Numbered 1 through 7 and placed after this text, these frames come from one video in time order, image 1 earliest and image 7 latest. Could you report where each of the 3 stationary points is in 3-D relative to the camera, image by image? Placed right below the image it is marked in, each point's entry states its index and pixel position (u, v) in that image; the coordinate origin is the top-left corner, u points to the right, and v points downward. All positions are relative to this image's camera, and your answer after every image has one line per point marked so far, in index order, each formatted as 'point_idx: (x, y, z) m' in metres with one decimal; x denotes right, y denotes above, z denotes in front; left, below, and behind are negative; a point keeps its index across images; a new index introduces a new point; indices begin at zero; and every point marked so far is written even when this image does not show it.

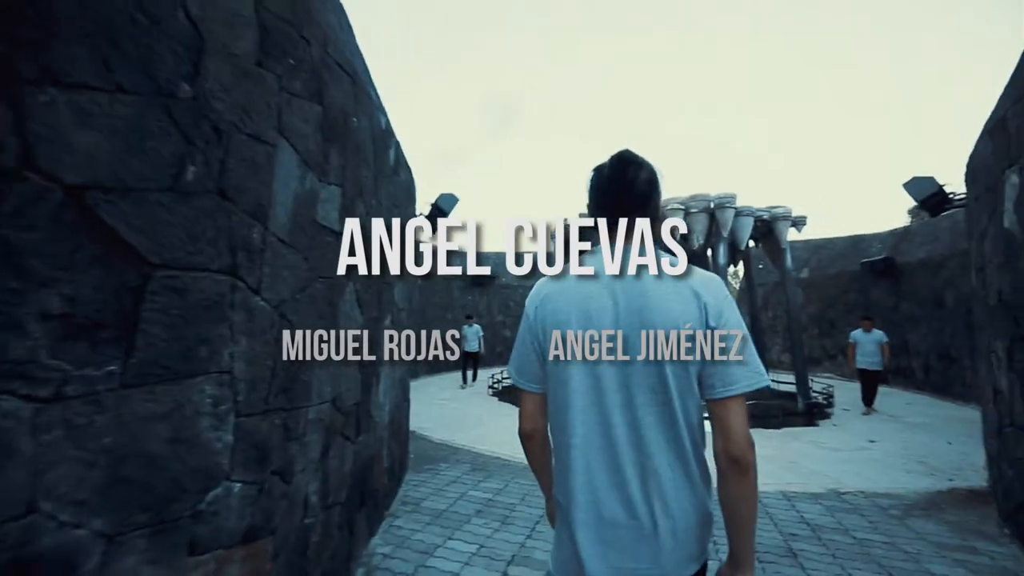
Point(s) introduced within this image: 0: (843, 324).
0: (+10.2, -1.1, +19.3) m
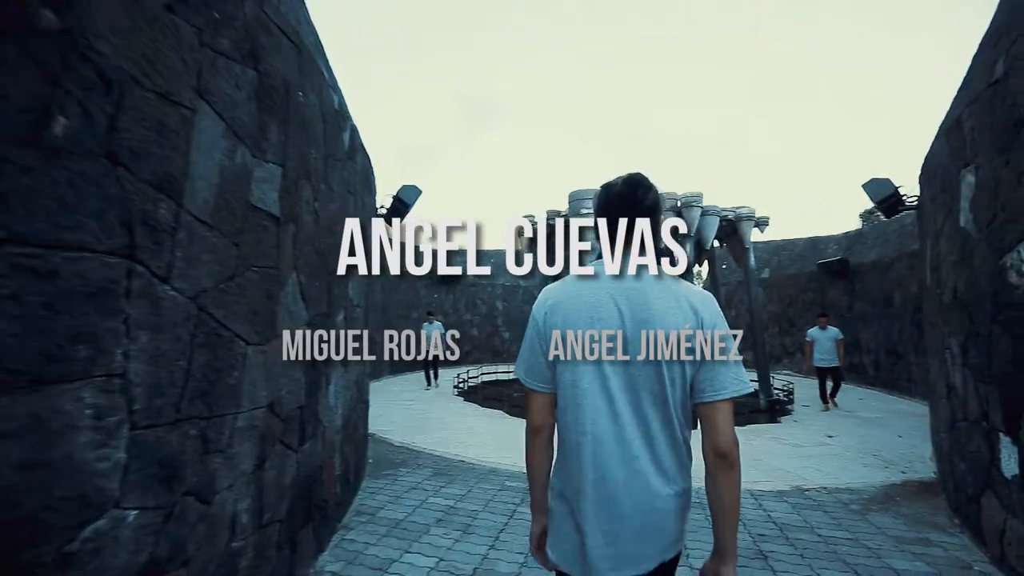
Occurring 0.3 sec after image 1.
0: (+9.1, -1.1, +19.6) m
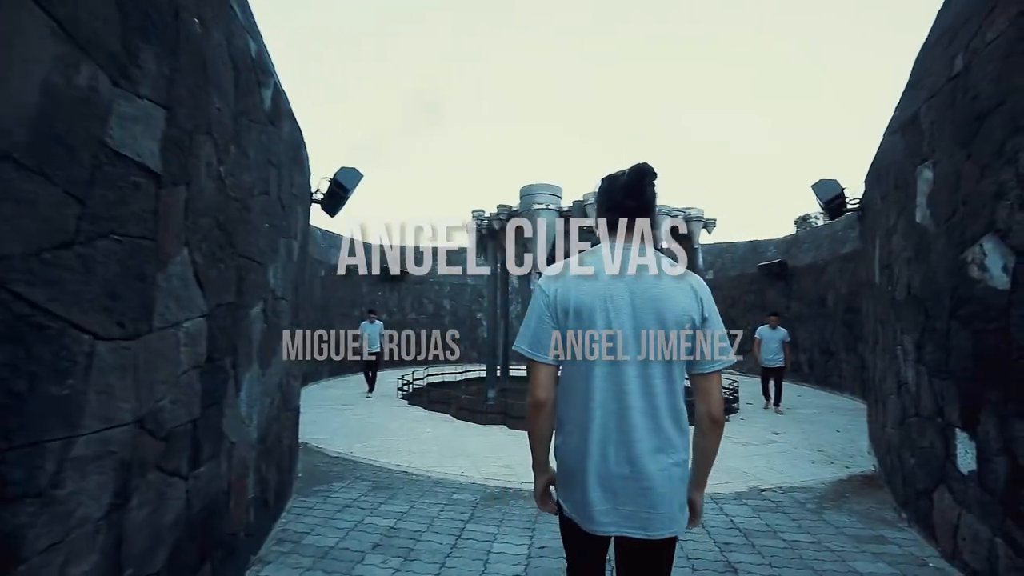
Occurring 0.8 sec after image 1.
0: (+7.4, -1.1, +19.9) m
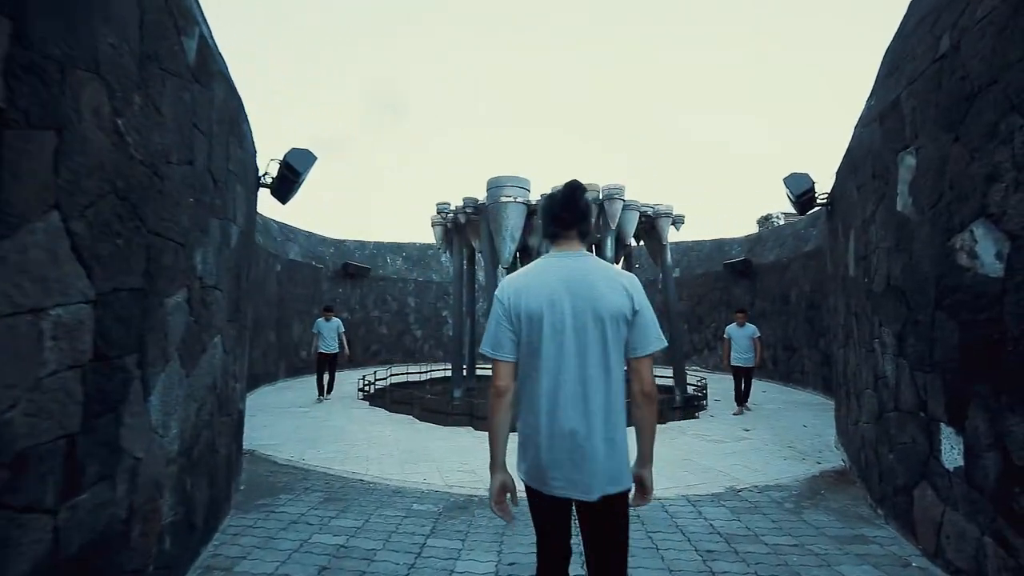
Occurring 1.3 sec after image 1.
0: (+6.4, -1.0, +19.9) m
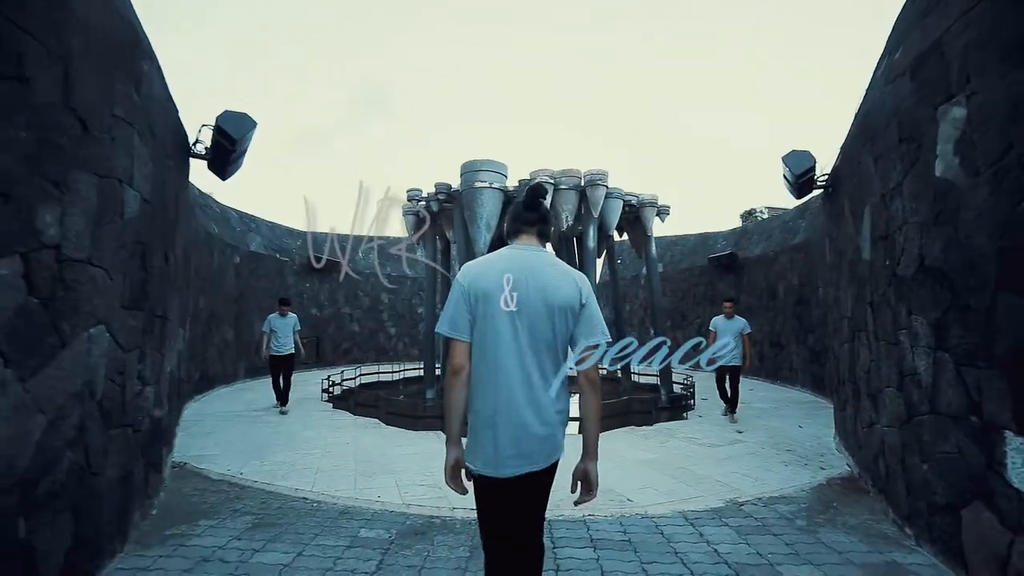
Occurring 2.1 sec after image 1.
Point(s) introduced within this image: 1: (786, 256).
0: (+5.7, -0.9, +19.4) m
1: (+6.6, +0.8, +14.9) m
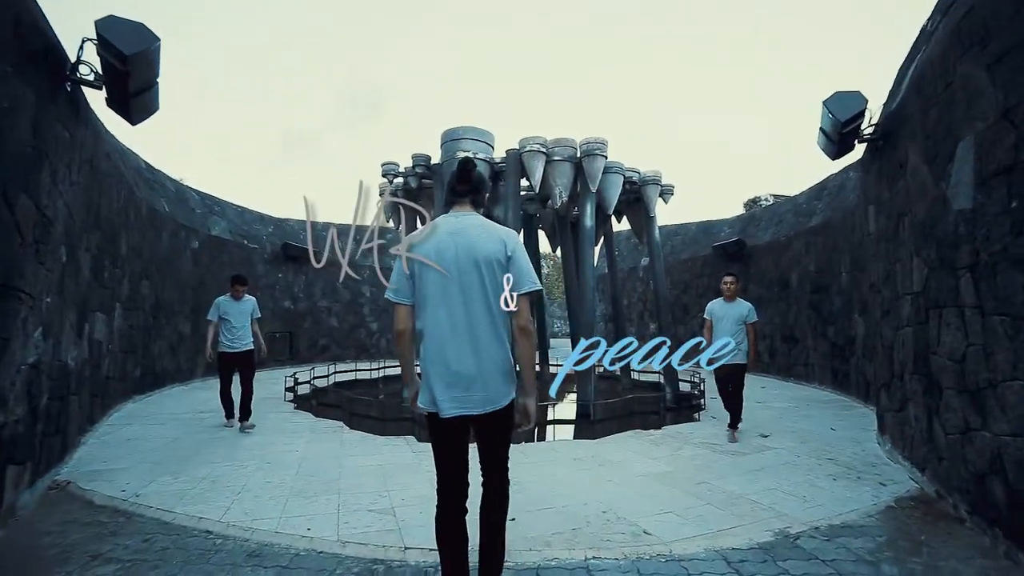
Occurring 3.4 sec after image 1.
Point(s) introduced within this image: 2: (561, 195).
0: (+5.4, -0.6, +18.1) m
1: (+6.3, +1.0, +13.6) m
2: (+0.8, +1.6, +10.5) m
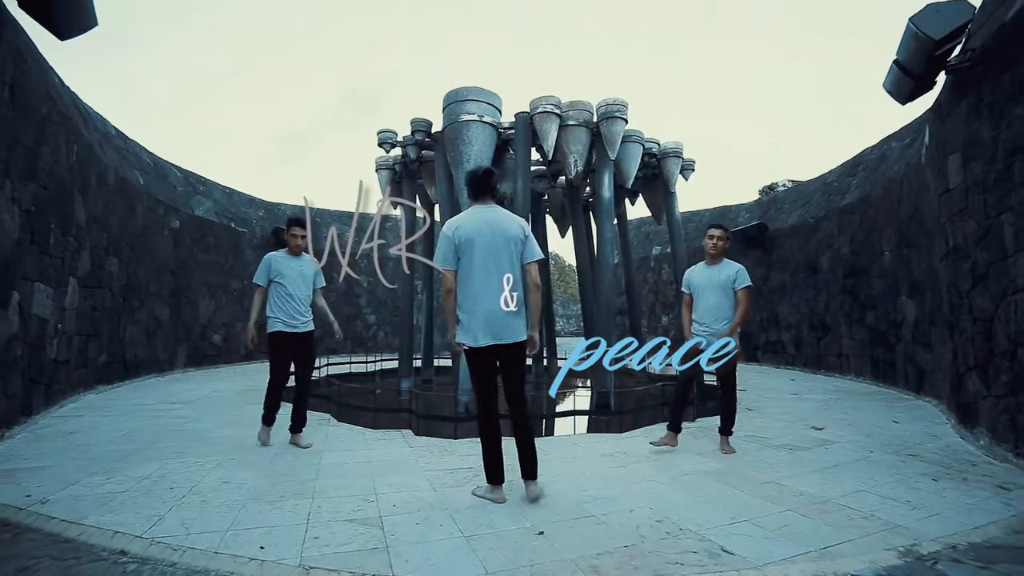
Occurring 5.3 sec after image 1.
0: (+5.5, -0.3, +17.0) m
1: (+6.5, +1.3, +12.5) m
2: (+1.0, +1.9, +9.5) m
